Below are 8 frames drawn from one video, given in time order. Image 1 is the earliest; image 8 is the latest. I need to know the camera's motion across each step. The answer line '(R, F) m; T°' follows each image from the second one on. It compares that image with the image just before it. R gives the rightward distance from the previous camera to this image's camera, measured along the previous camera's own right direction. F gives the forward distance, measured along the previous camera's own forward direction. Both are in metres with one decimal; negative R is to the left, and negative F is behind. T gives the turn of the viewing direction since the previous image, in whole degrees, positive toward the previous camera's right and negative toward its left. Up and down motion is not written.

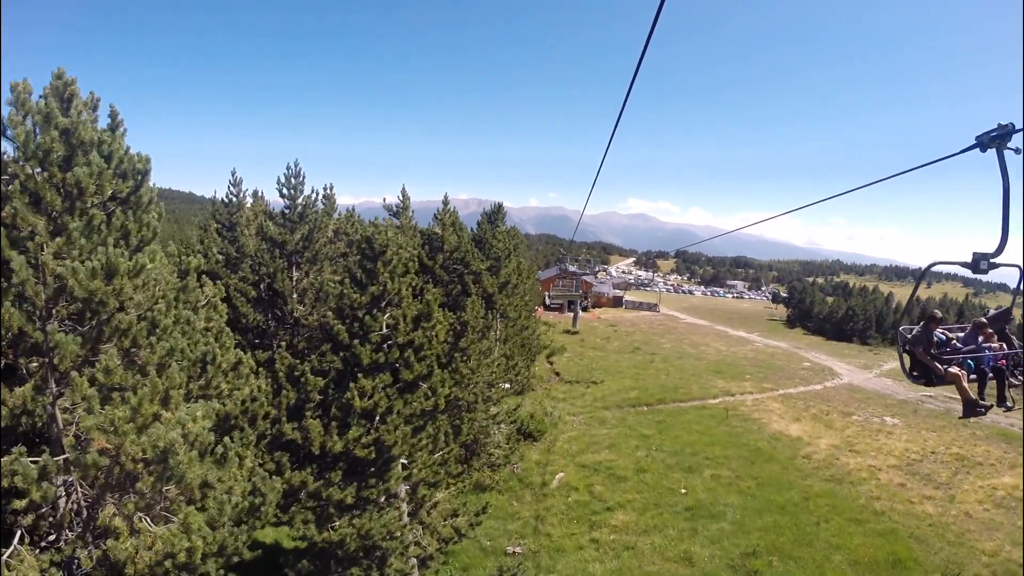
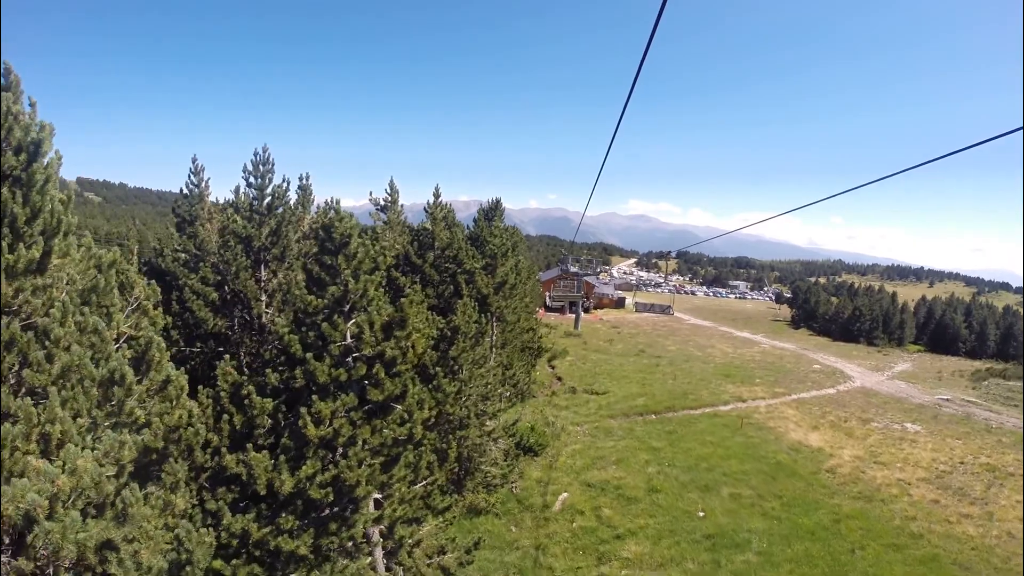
(+0.1, +2.2) m; 0°
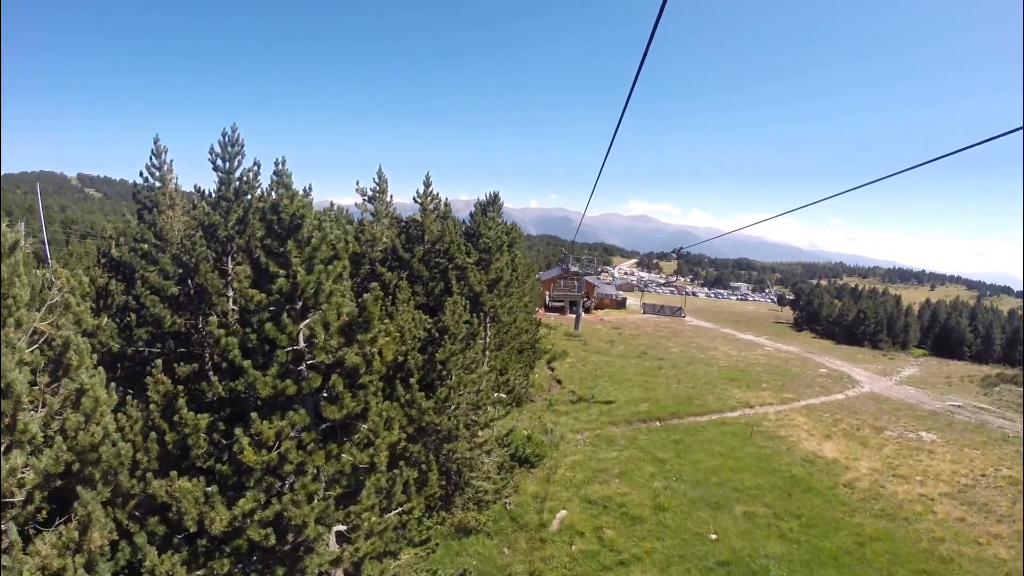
(+0.2, +1.8) m; 0°
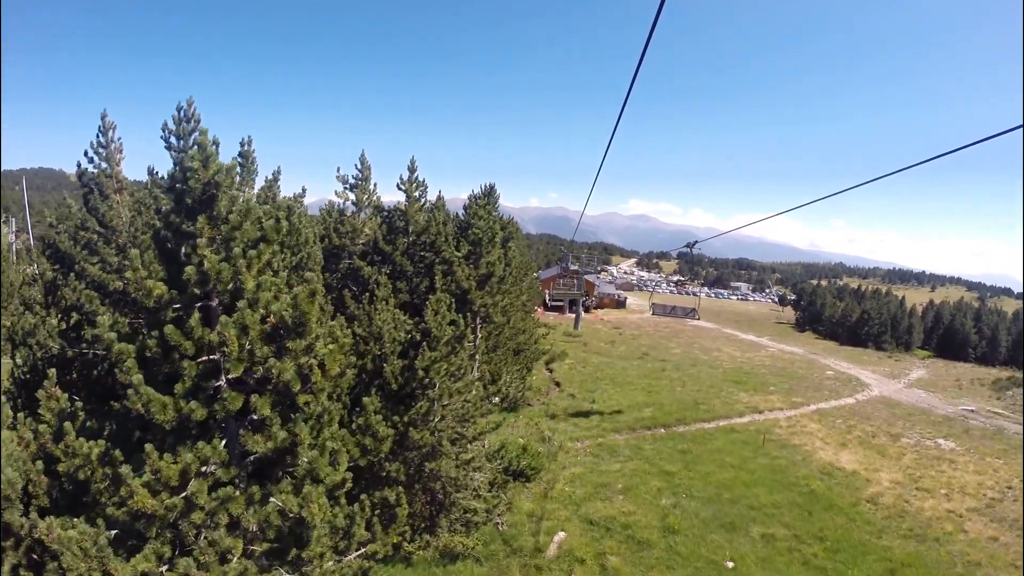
(+0.2, +1.9) m; 0°
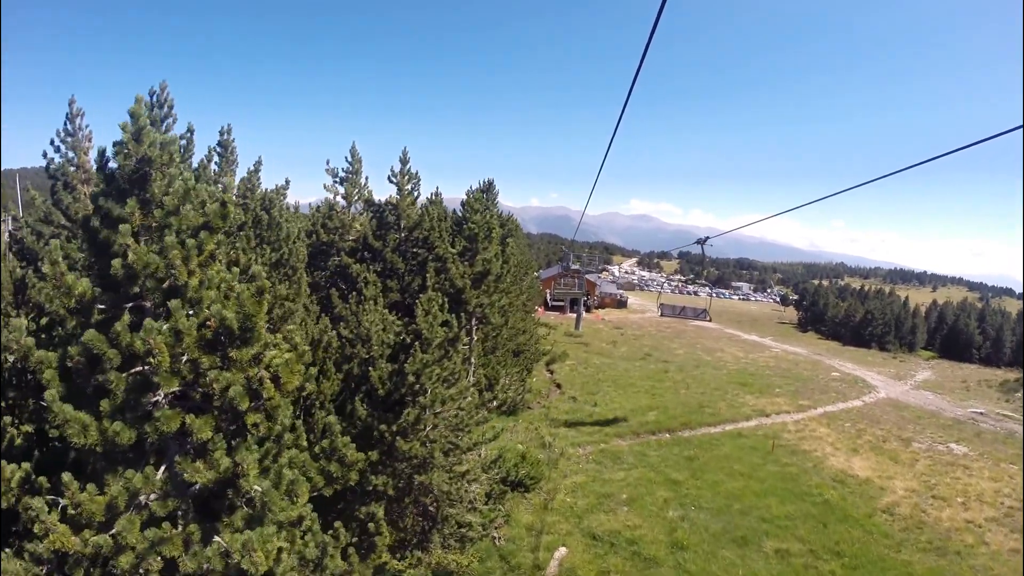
(+0.1, +1.0) m; 0°
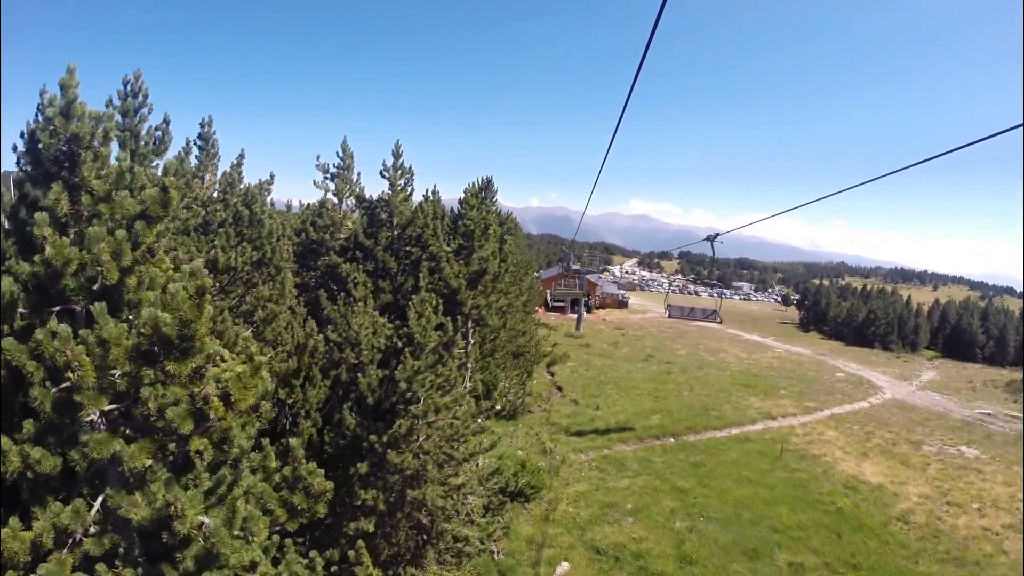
(+0.1, +0.8) m; 0°
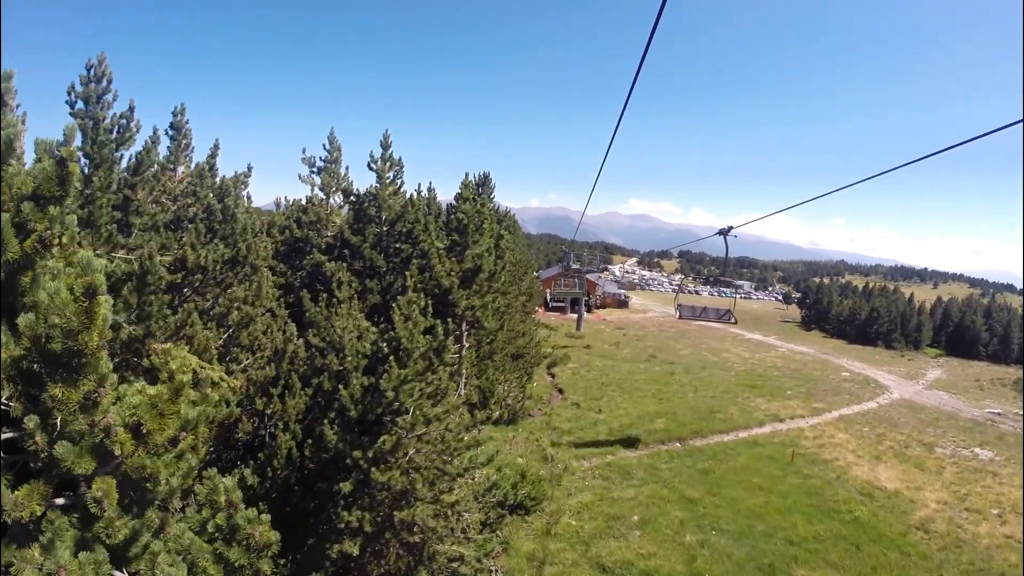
(+0.1, +1.0) m; 0°
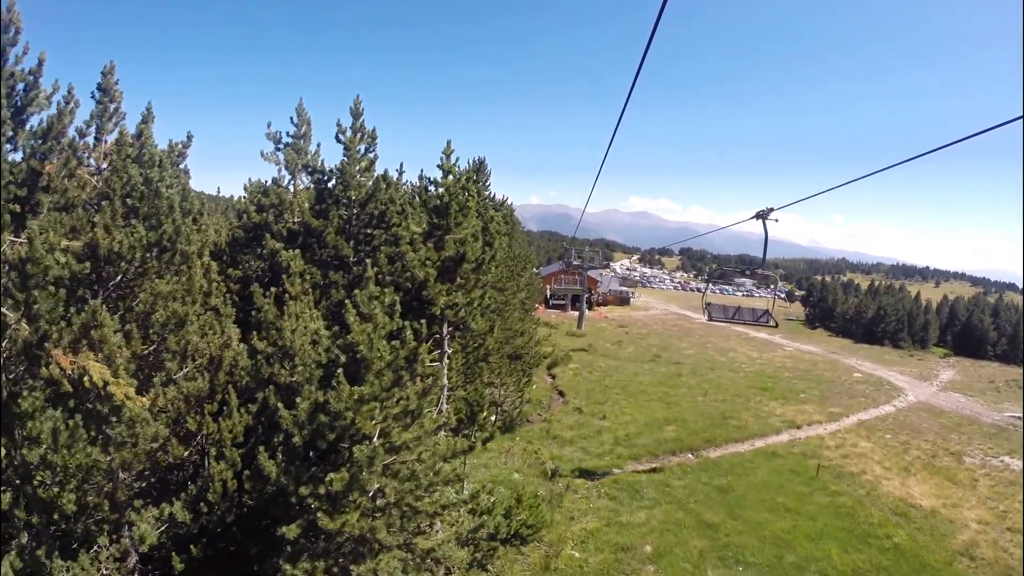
(+0.2, +2.3) m; 0°
